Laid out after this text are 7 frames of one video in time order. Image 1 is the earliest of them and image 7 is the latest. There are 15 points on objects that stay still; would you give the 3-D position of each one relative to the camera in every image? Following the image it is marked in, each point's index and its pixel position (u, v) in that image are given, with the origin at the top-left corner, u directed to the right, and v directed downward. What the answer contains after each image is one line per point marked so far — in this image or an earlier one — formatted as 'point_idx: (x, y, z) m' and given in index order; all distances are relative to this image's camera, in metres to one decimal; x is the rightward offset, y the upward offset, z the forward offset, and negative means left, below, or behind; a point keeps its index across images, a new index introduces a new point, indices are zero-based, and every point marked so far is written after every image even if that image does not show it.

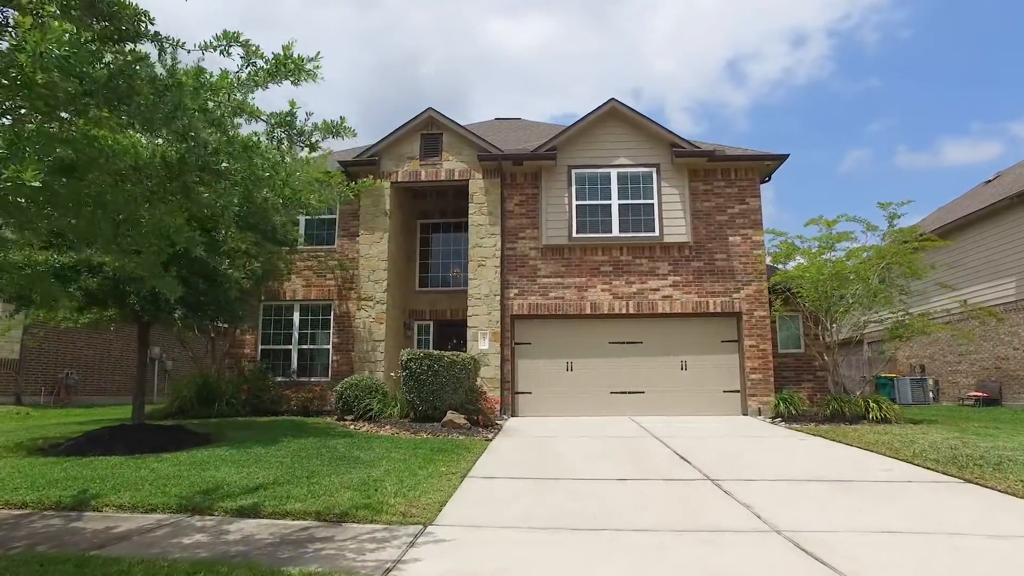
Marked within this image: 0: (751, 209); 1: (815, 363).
0: (+5.5, +1.8, +15.1) m
1: (+6.8, -1.7, +15.0) m
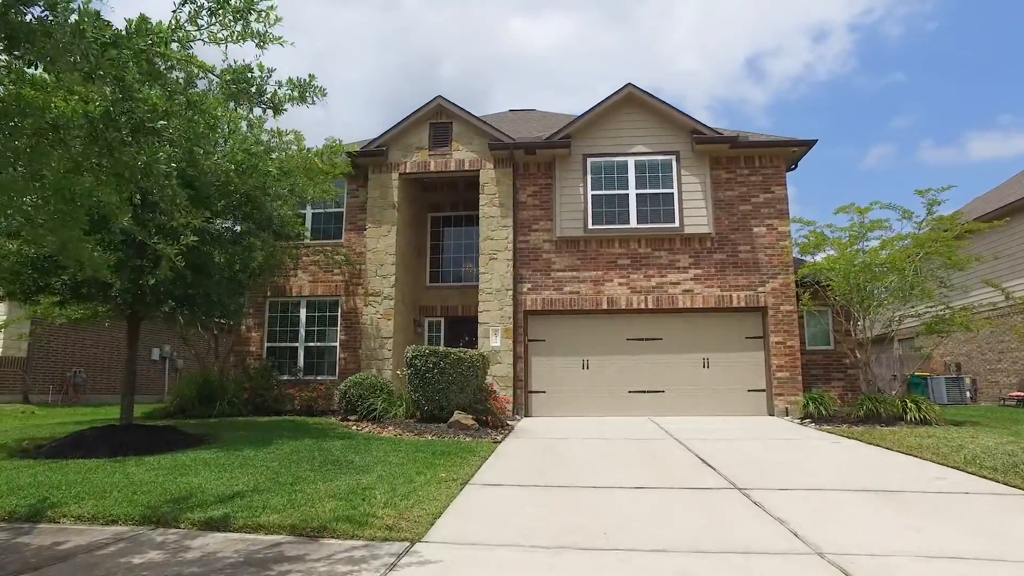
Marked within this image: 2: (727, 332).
0: (+5.7, +2.0, +14.3) m
1: (+7.1, -1.6, +14.2) m
2: (+4.6, -1.0, +14.1) m
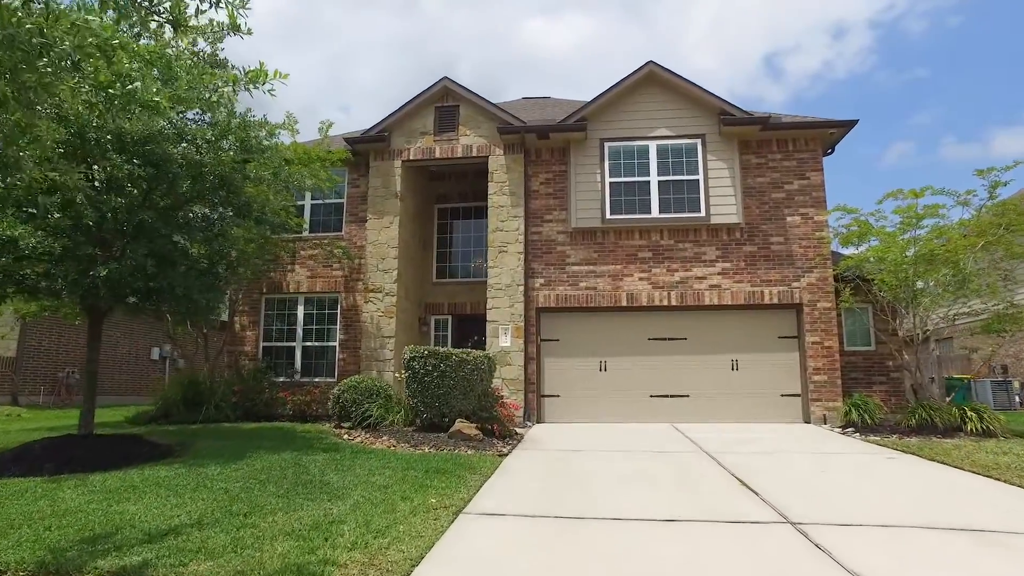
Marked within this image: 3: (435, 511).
0: (+6.0, +2.1, +13.1) m
1: (+7.3, -1.5, +12.9) m
2: (+4.8, -0.9, +12.9) m
3: (-0.6, -1.8, +5.4) m
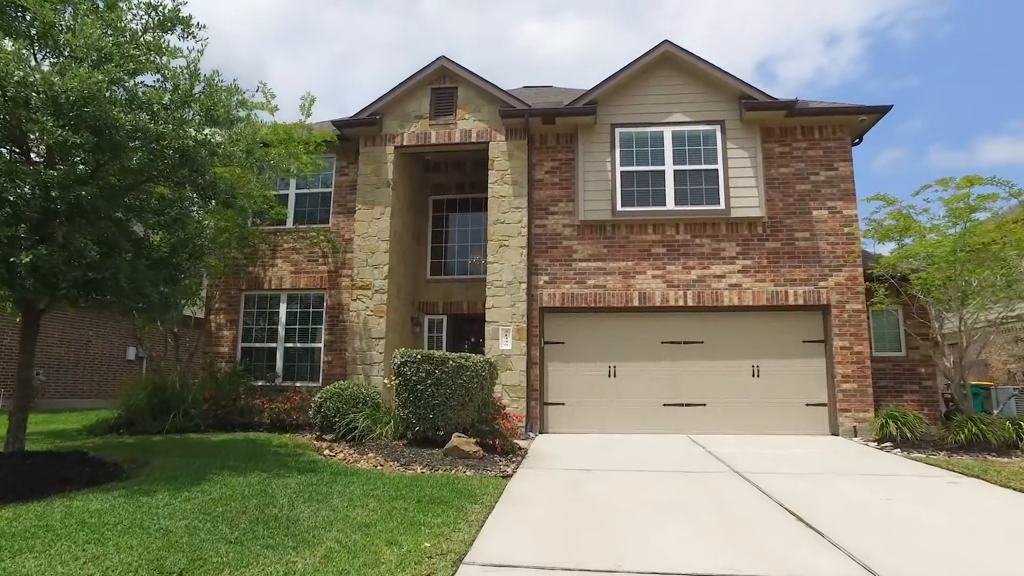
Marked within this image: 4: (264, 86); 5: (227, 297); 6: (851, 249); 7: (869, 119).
0: (+6.0, +2.1, +12.1) m
1: (+7.3, -1.5, +11.9) m
2: (+4.8, -0.9, +11.8) m
3: (-0.5, -1.7, +4.2) m
4: (-3.5, +2.8, +9.3) m
5: (-5.9, -0.2, +13.7) m
6: (+6.0, +0.7, +11.7) m
7: (+6.5, +3.1, +12.1) m
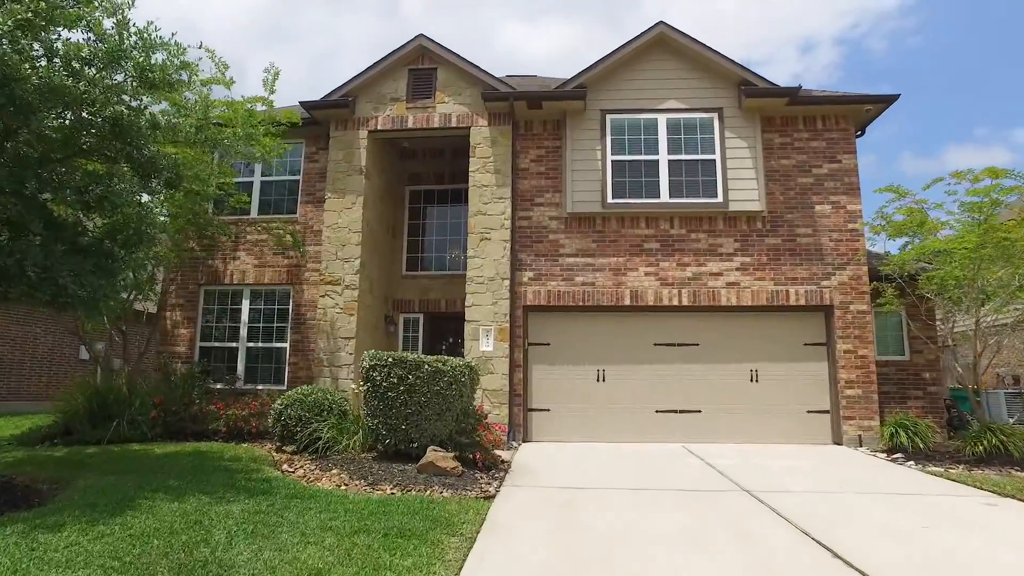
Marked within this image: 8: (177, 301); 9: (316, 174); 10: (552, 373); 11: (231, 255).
0: (+5.7, +2.1, +11.4) m
1: (+7.0, -1.5, +11.2) m
2: (+4.5, -0.8, +11.1) m
3: (-0.6, -1.7, +3.3) m
4: (-3.7, +2.9, +8.3) m
5: (-6.2, -0.1, +12.6) m
6: (+5.7, +0.7, +11.0) m
7: (+6.2, +3.1, +11.4) m
8: (-6.4, -0.2, +12.6) m
9: (-3.7, +2.2, +12.7) m
10: (+0.7, -1.4, +11.2) m
11: (-5.3, +0.6, +12.5) m
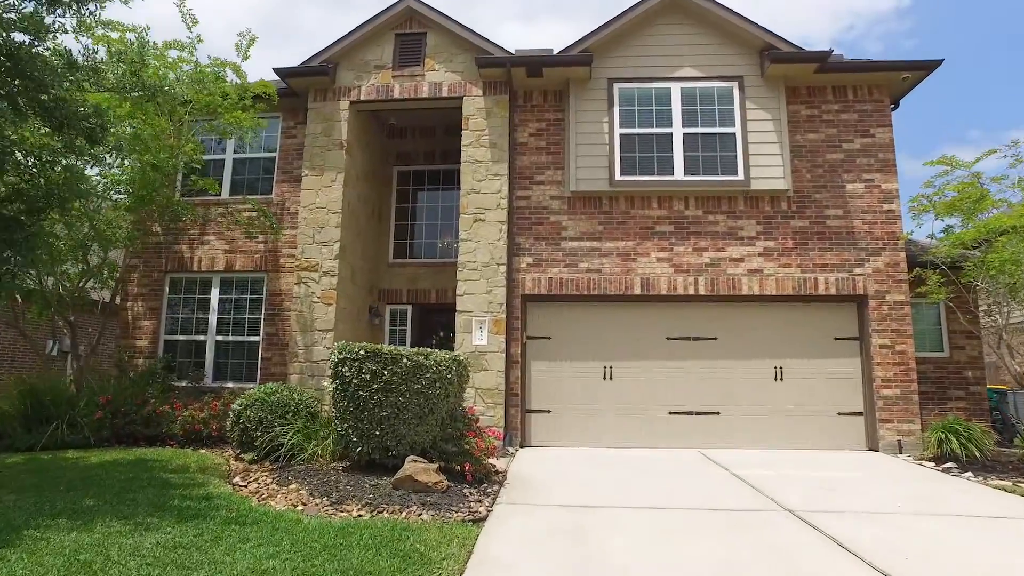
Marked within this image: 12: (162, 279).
0: (+5.7, +2.2, +10.2) m
1: (+7.0, -1.3, +10.1) m
2: (+4.5, -0.6, +10.0) m
3: (-0.6, -1.5, +2.2) m
4: (-3.7, +3.1, +7.1) m
5: (-6.3, +0.1, +11.4) m
6: (+5.7, +0.9, +9.9) m
7: (+6.2, +3.3, +10.2) m
8: (-6.4, 0.0, +11.4) m
9: (-3.8, +2.4, +11.5) m
10: (+0.6, -1.3, +10.1) m
11: (-5.4, +0.8, +11.4) m
12: (-6.0, +0.2, +11.4) m
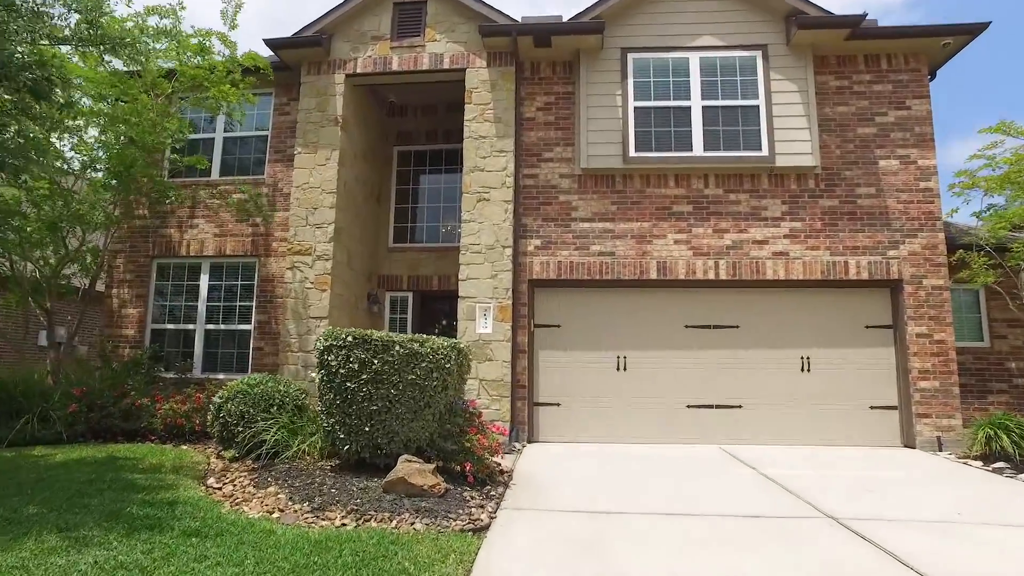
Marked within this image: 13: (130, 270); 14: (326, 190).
0: (+5.8, +2.5, +9.4) m
1: (+7.1, -1.1, +9.3) m
2: (+4.6, -0.4, +9.2) m
3: (-0.6, -1.4, +1.5) m
4: (-3.6, +3.3, +6.4) m
5: (-6.2, +0.4, +10.8) m
6: (+5.8, +1.1, +9.1) m
7: (+6.3, +3.5, +9.4) m
8: (-6.3, +0.2, +10.8) m
9: (-3.7, +2.6, +10.8) m
10: (+0.7, -1.0, +9.4) m
11: (-5.3, +1.1, +10.7) m
12: (-5.9, +0.4, +10.8) m
13: (-6.2, +0.3, +10.8) m
14: (-2.8, +1.5, +9.8) m
